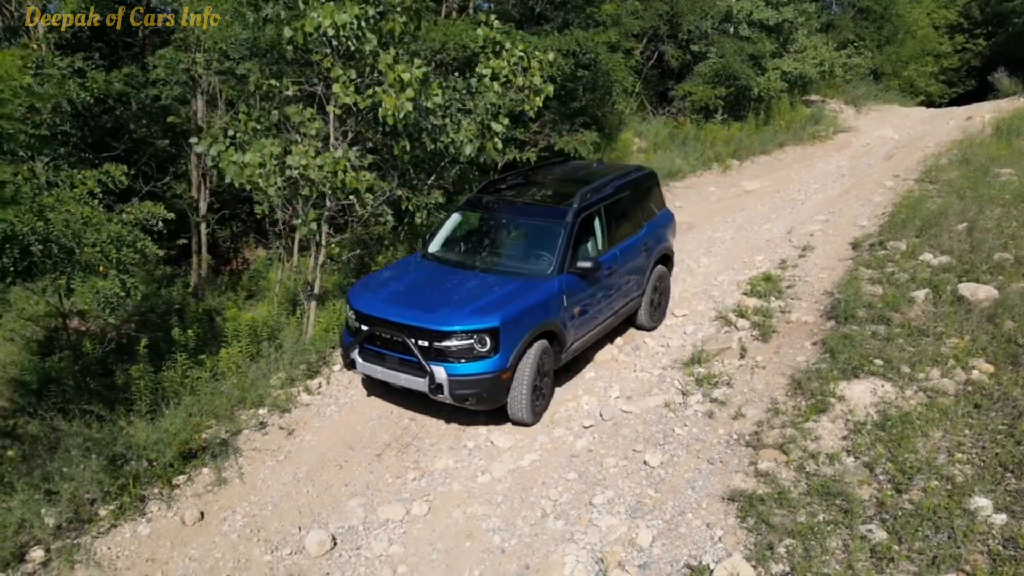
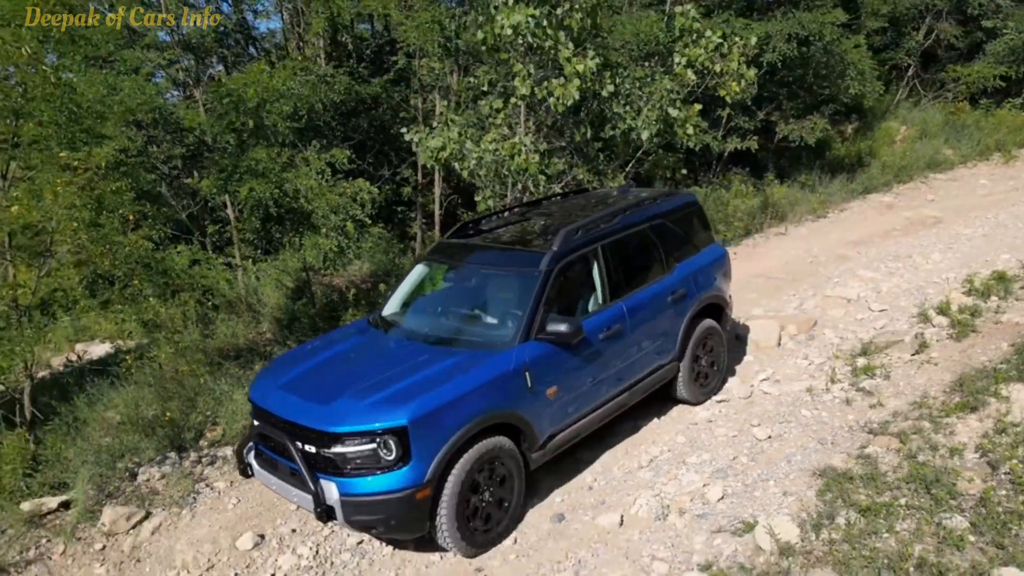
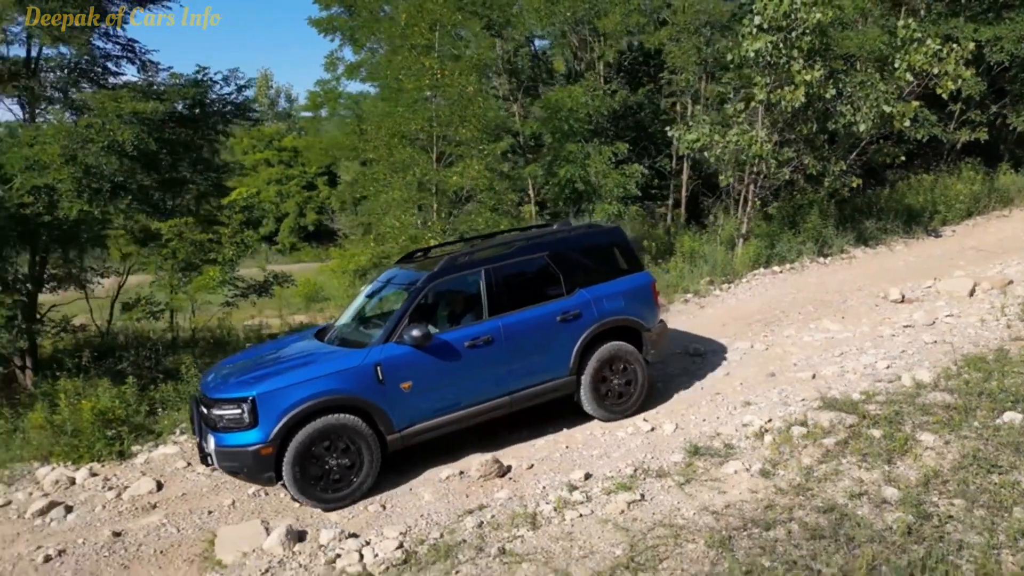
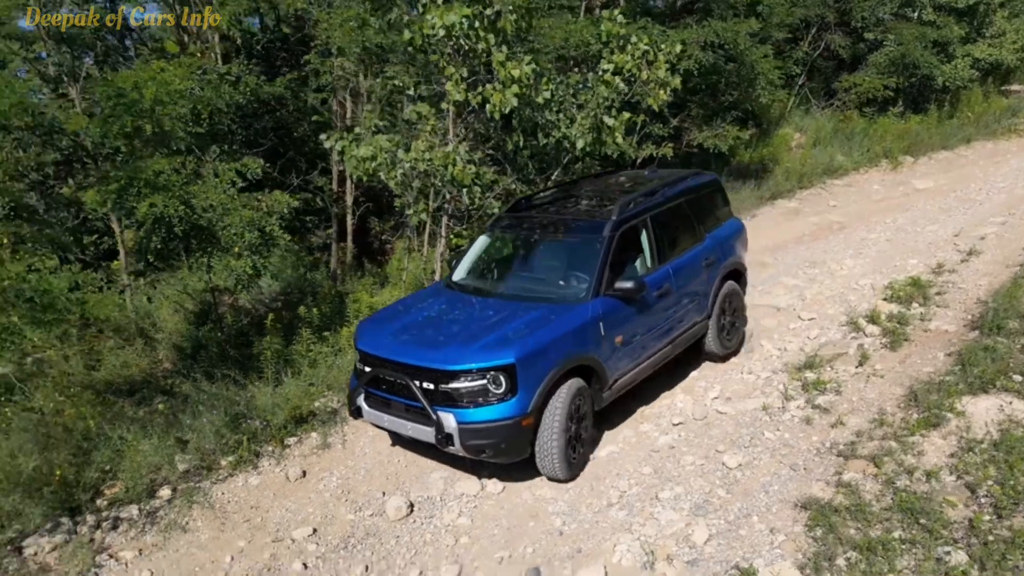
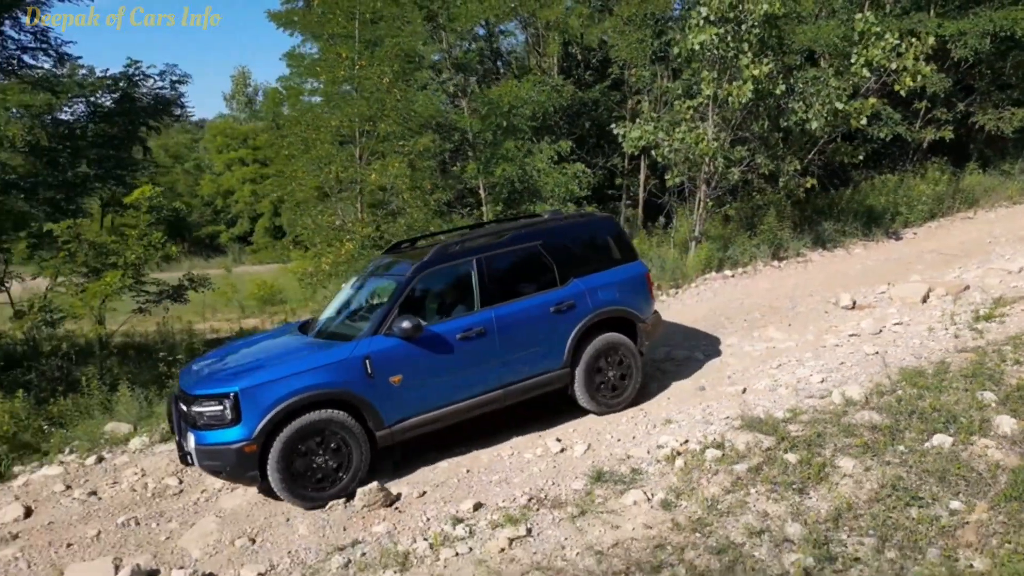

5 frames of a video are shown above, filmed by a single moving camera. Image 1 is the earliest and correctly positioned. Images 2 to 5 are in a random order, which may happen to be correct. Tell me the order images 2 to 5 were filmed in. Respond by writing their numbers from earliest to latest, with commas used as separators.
4, 2, 5, 3
